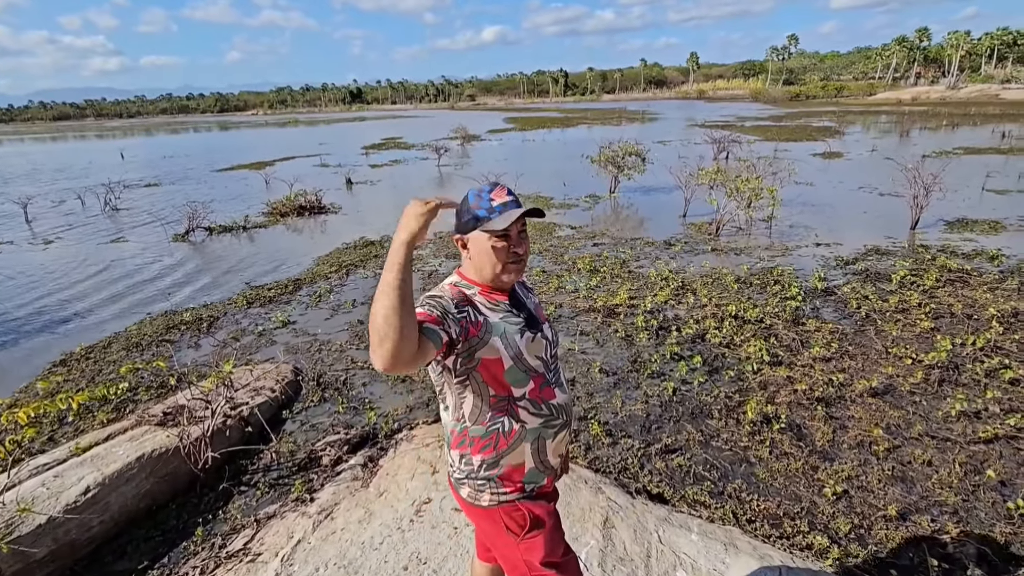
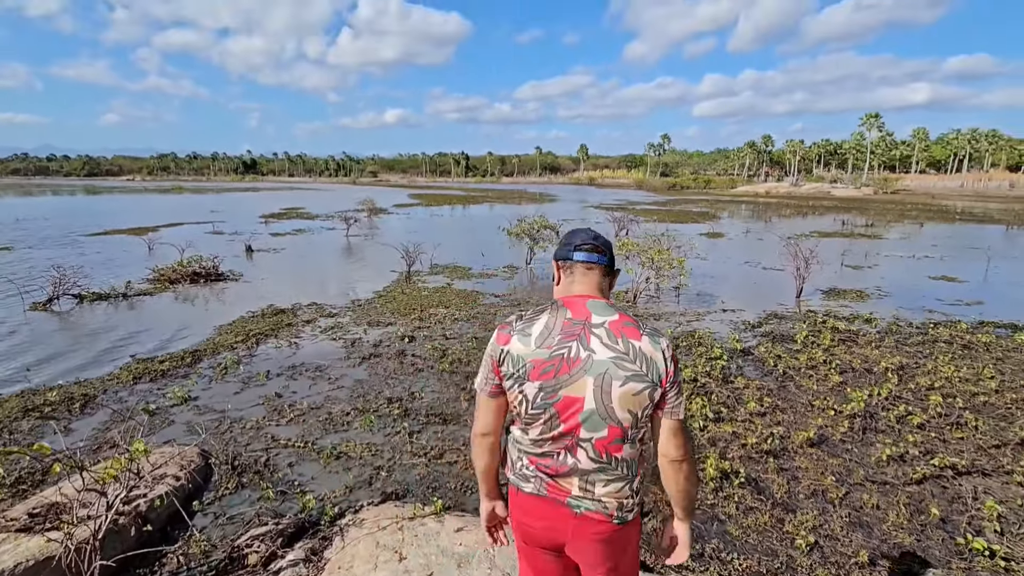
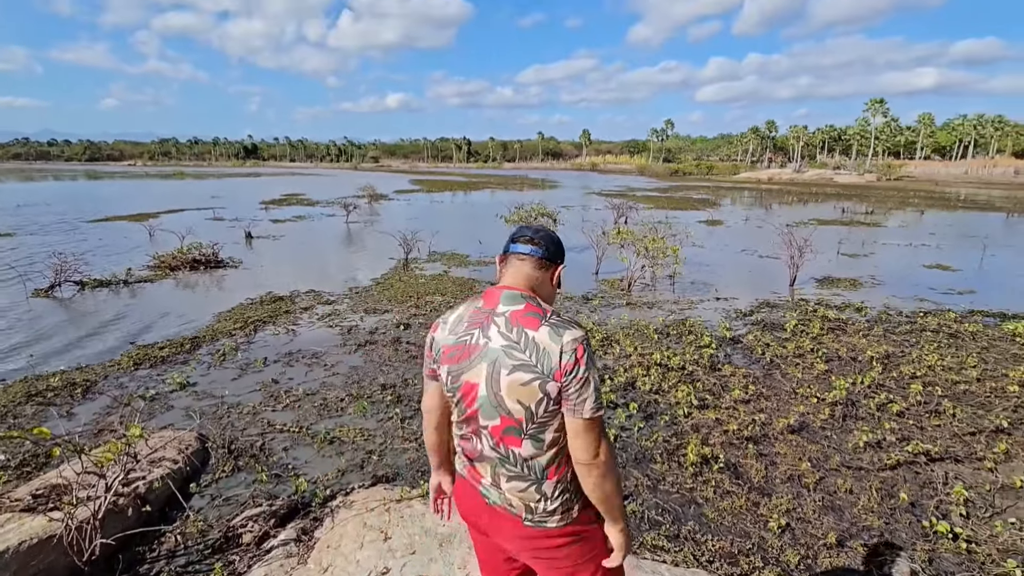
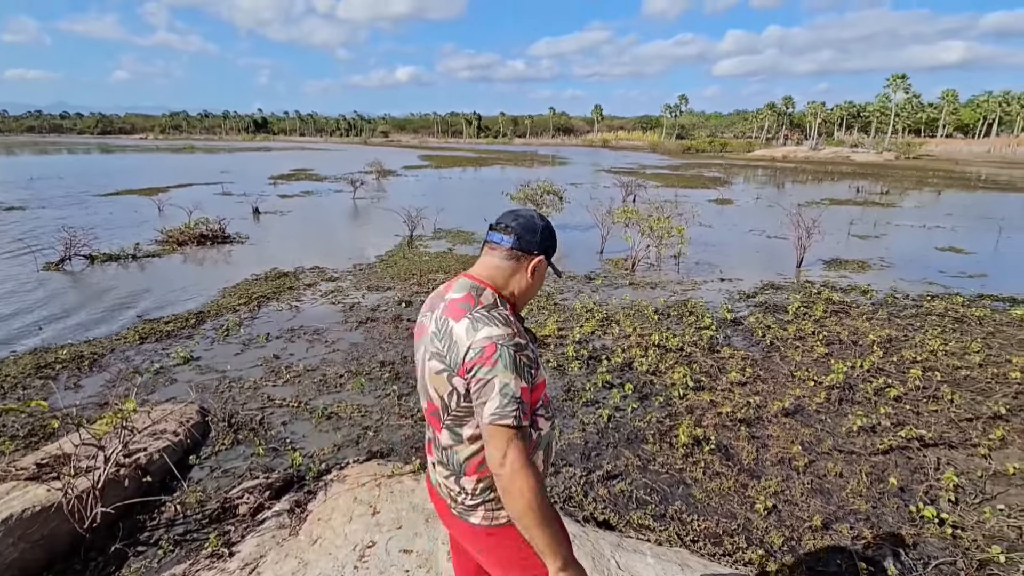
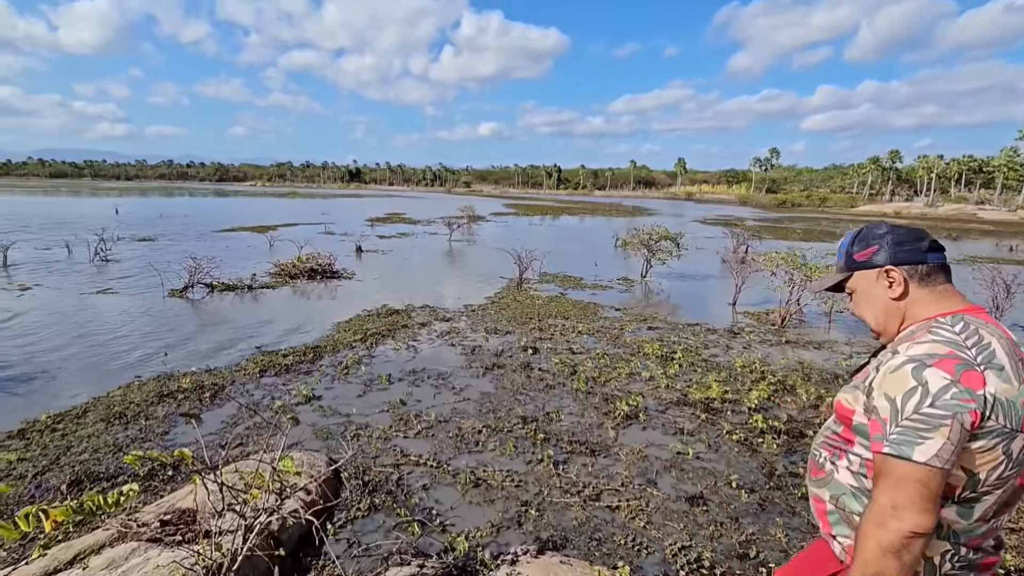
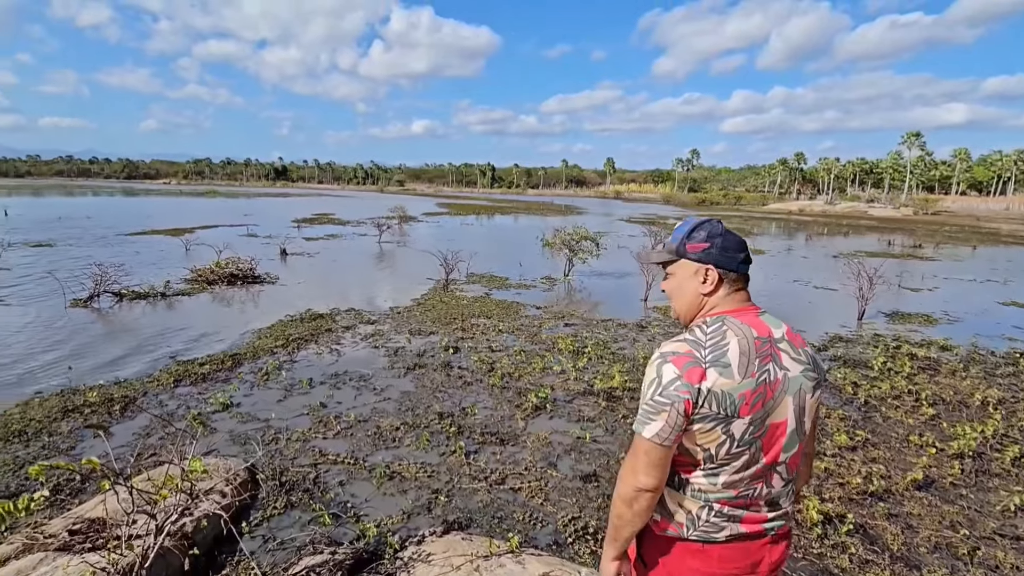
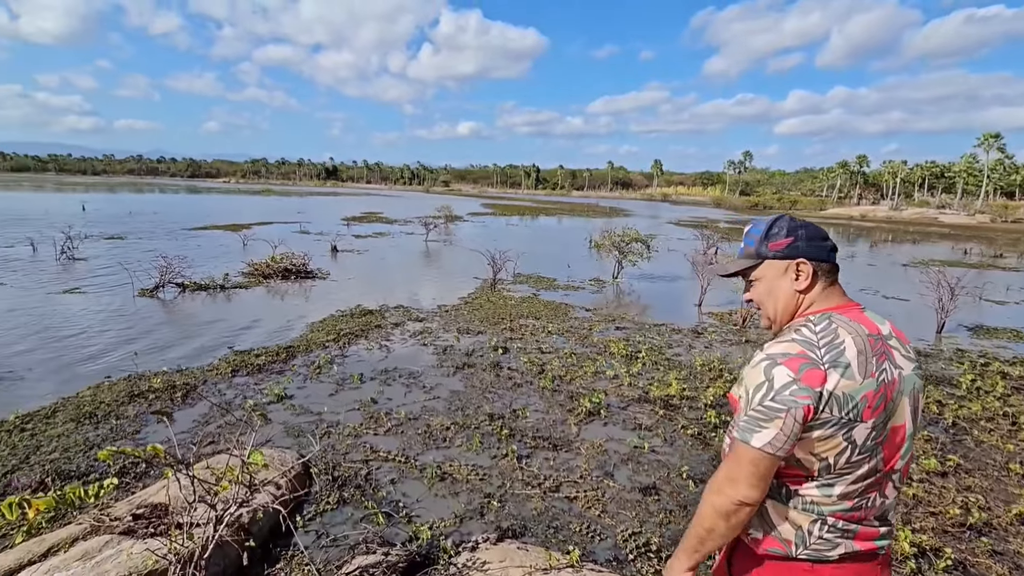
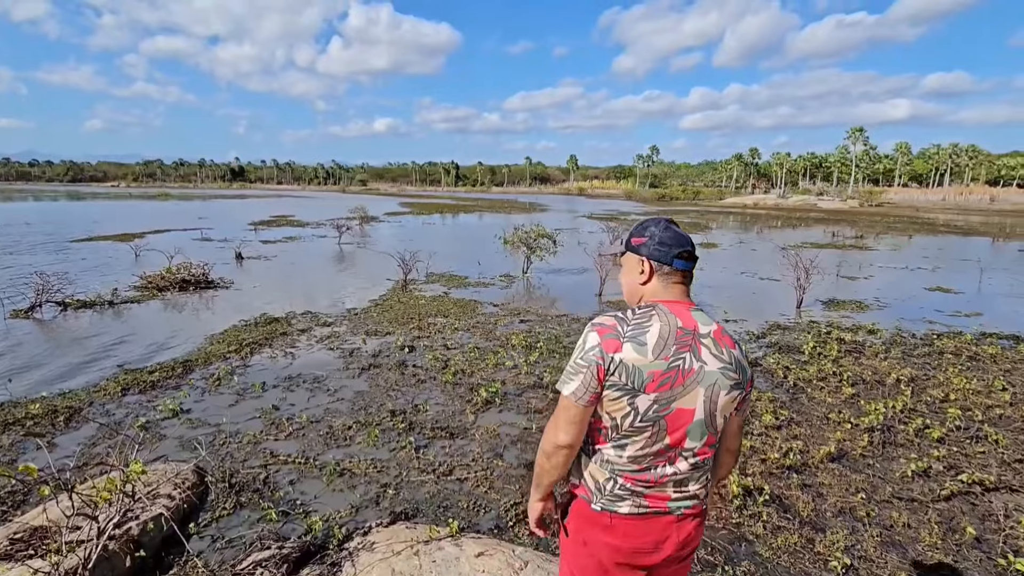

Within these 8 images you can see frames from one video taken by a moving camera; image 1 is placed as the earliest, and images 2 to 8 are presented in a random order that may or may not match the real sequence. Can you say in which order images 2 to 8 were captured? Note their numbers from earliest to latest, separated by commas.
4, 3, 2, 8, 6, 7, 5
